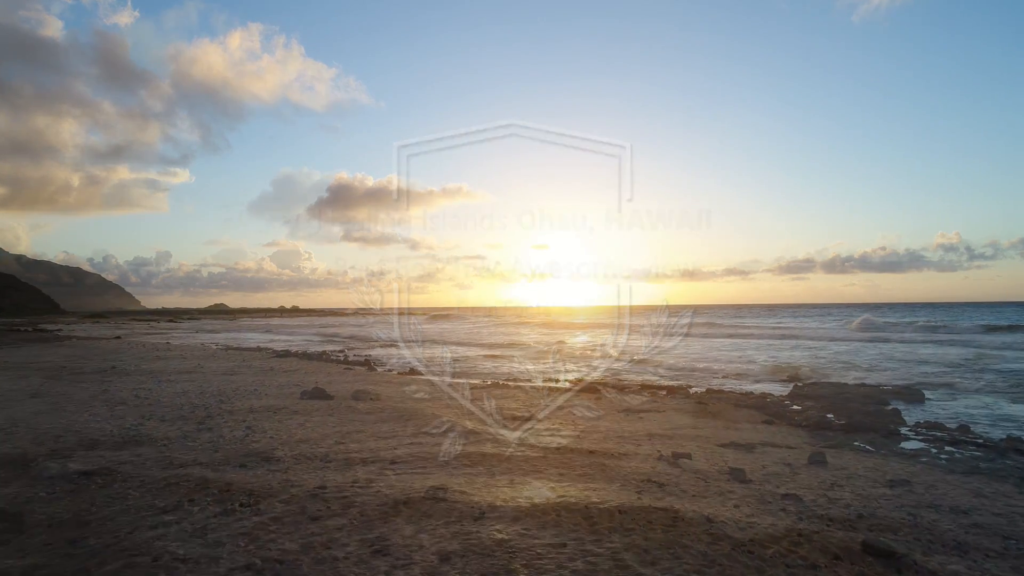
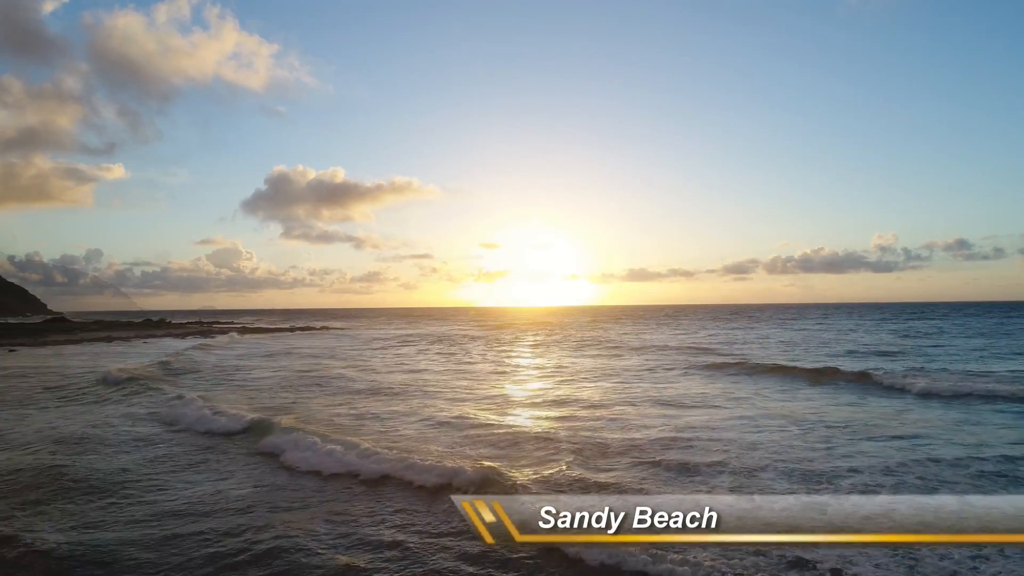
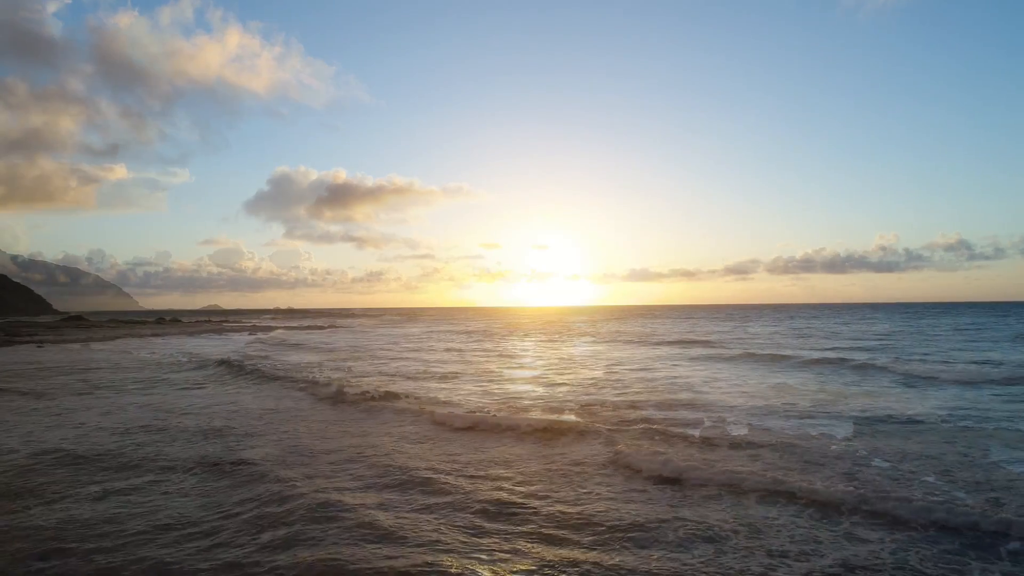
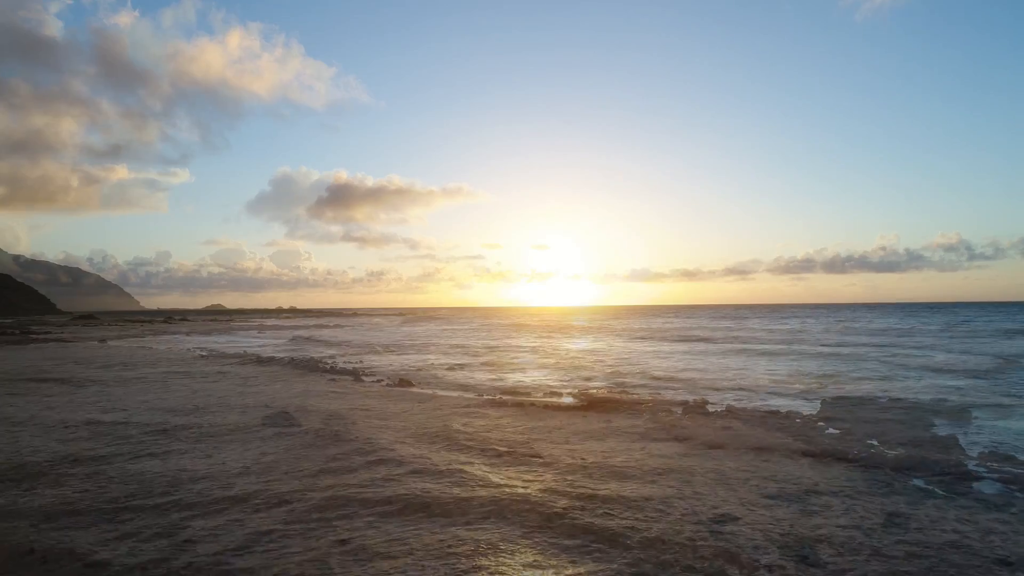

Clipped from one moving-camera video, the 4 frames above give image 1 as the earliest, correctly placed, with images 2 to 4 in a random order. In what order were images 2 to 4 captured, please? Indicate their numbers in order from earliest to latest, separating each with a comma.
4, 3, 2
